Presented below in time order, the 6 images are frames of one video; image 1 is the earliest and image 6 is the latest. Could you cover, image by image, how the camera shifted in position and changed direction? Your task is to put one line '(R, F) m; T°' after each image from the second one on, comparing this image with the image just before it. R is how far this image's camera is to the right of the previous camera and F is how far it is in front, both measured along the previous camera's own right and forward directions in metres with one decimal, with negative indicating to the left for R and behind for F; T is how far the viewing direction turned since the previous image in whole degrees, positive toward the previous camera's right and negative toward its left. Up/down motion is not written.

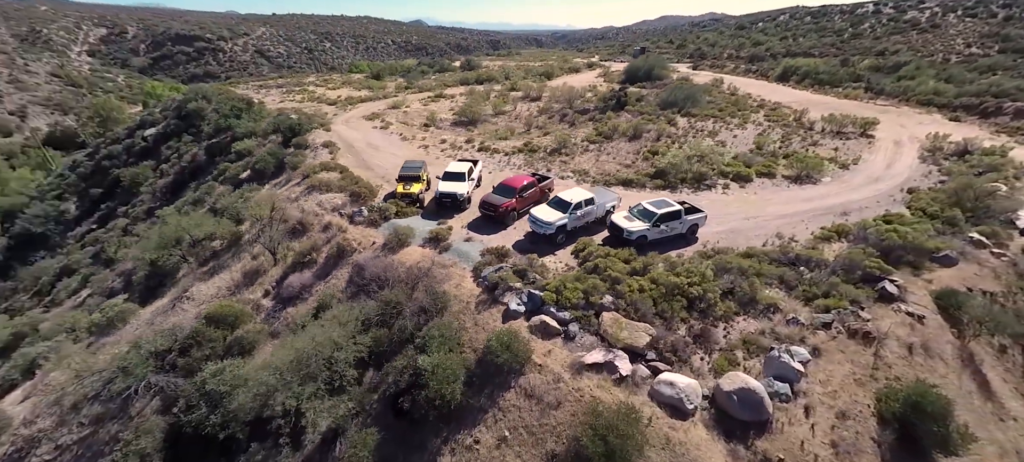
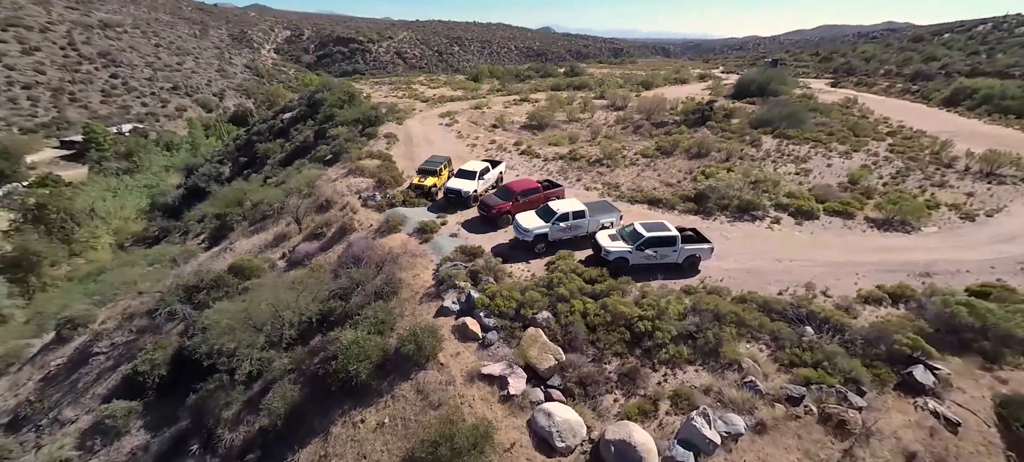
(+6.2, +1.1) m; -17°
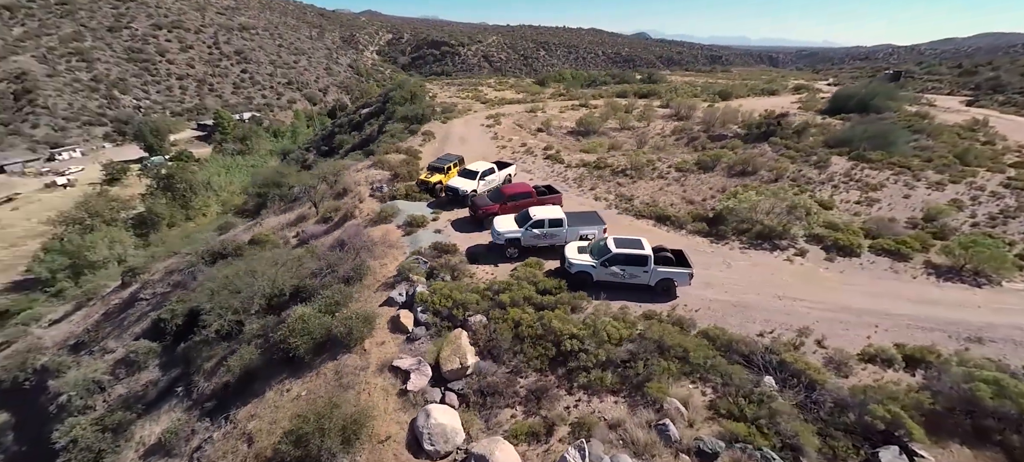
(+5.0, +0.8) m; -12°
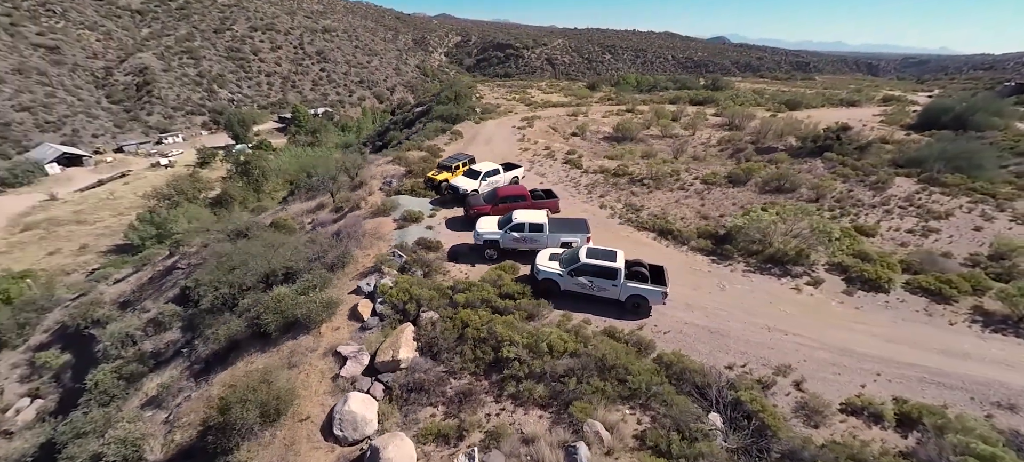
(+3.7, +0.6) m; -9°
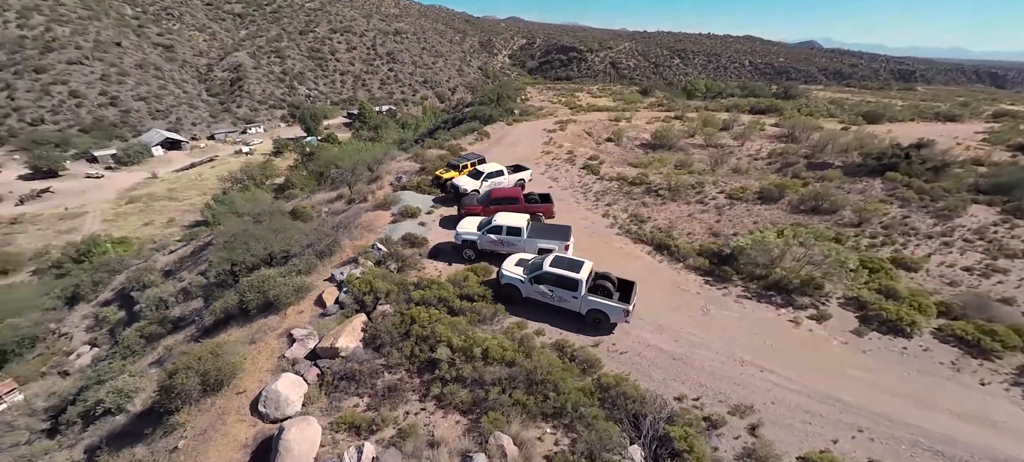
(+3.6, +0.6) m; -9°
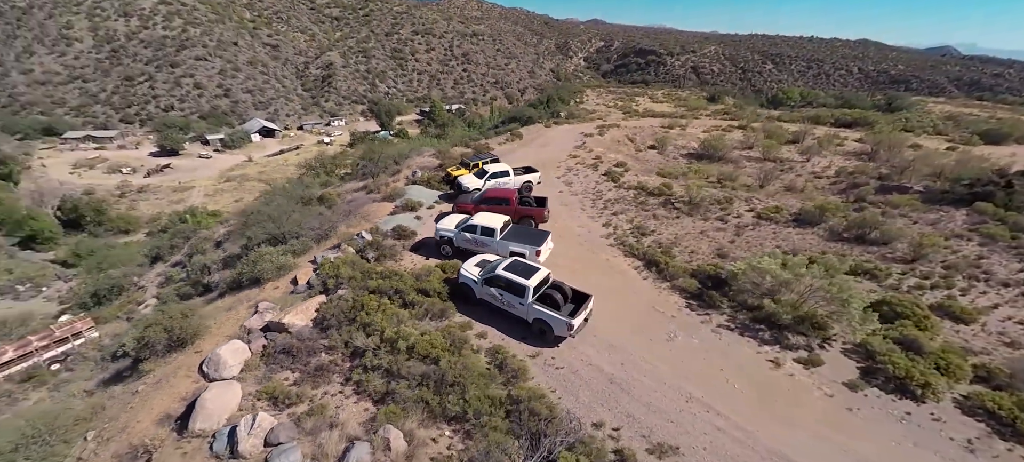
(+4.1, +0.7) m; -11°
